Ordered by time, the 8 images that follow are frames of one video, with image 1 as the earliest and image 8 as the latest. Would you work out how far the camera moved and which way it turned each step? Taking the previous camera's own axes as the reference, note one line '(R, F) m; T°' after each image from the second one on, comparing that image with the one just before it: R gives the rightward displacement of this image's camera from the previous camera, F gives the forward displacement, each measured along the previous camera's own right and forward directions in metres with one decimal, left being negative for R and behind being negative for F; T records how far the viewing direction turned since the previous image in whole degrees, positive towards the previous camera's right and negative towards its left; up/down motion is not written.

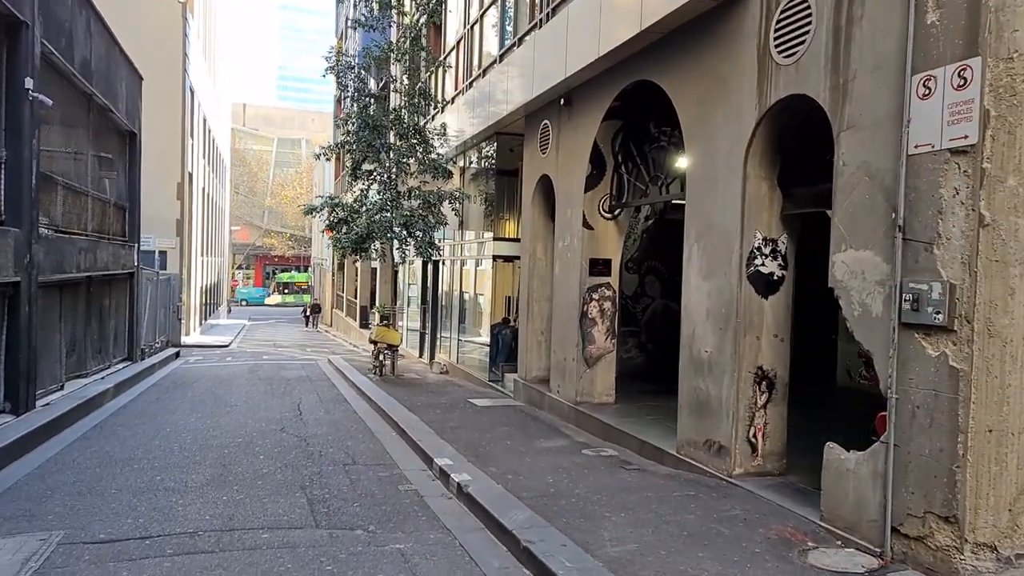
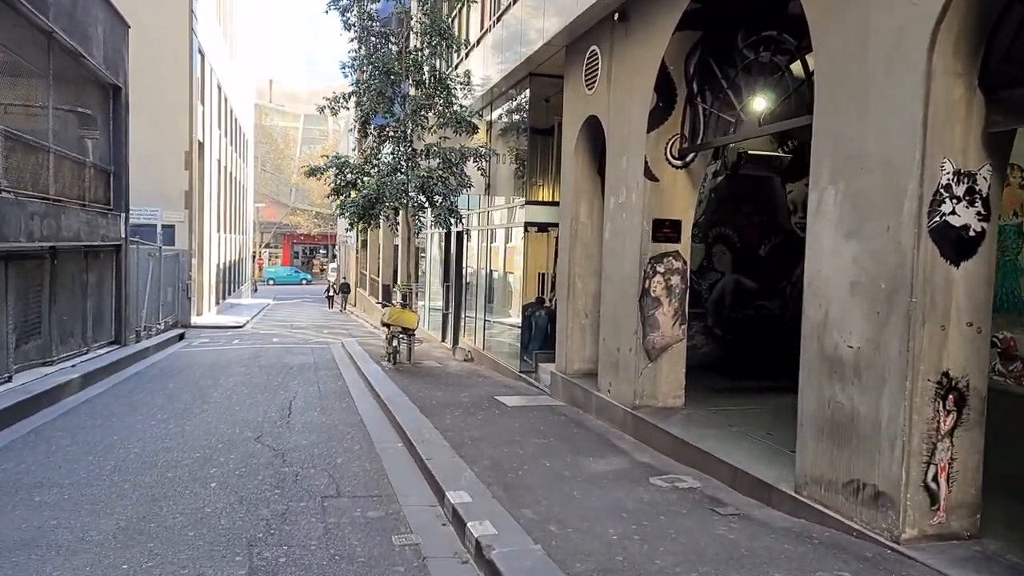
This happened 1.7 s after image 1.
(-0.1, +2.7) m; -2°
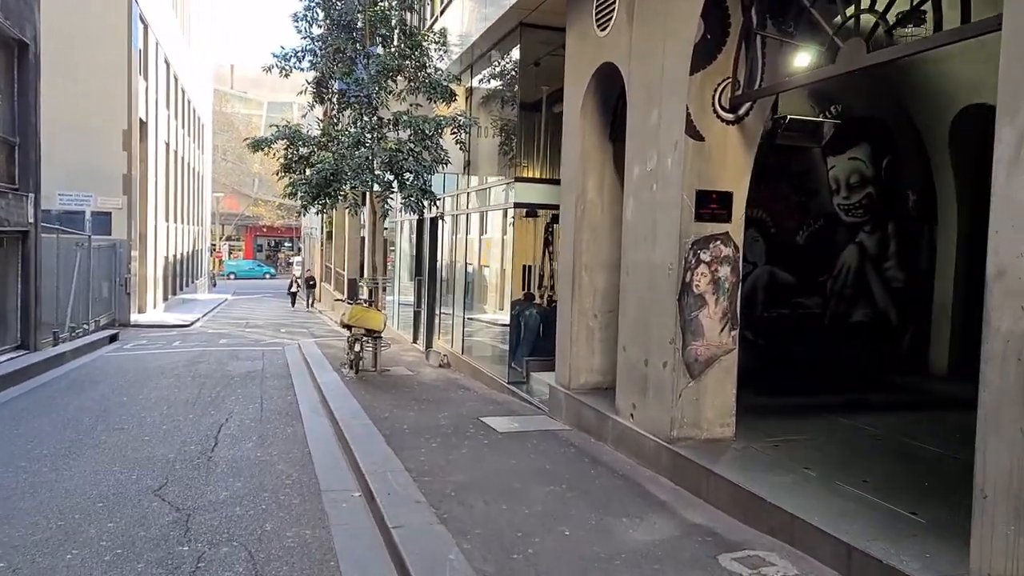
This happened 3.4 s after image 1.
(-0.3, +2.3) m; +2°
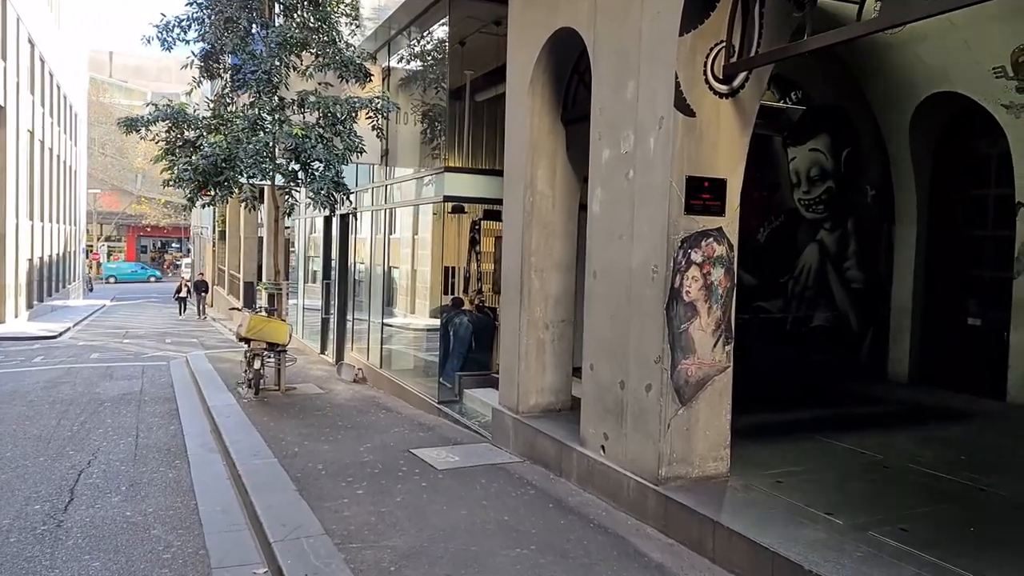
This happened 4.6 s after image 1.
(-0.4, +1.4) m; +8°
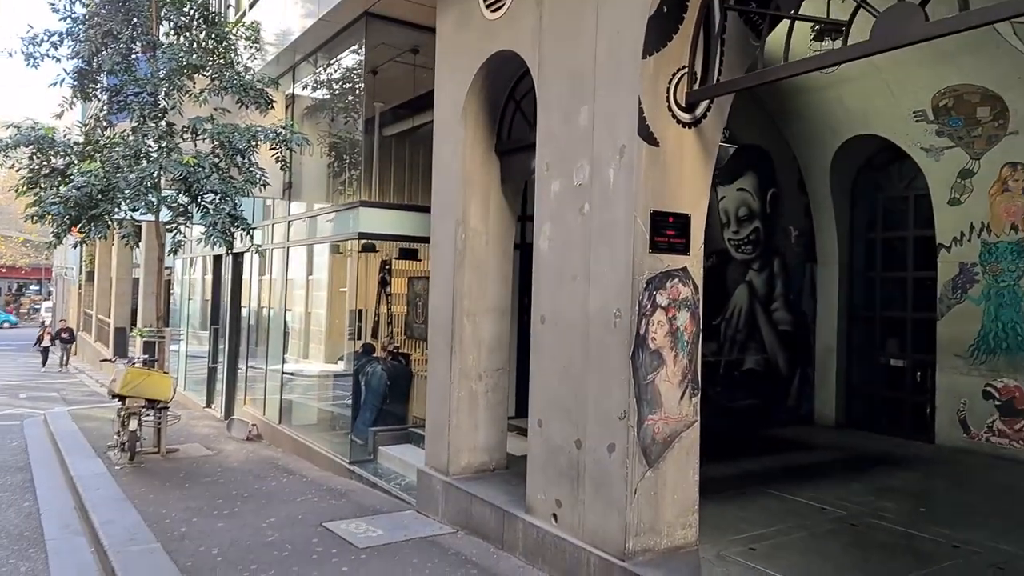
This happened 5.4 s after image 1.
(-0.4, +0.8) m; +8°
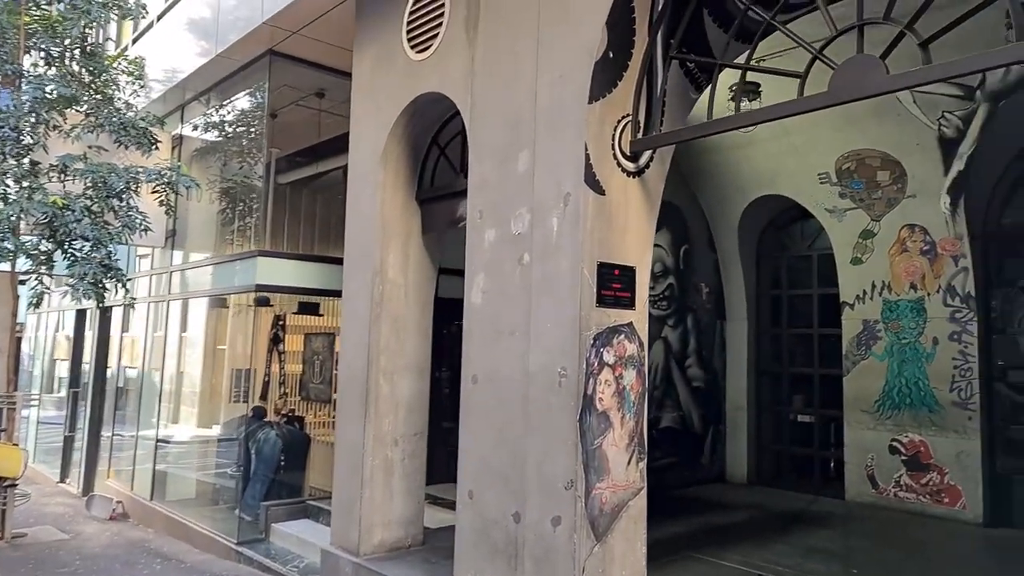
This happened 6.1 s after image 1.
(-0.3, +0.5) m; +9°
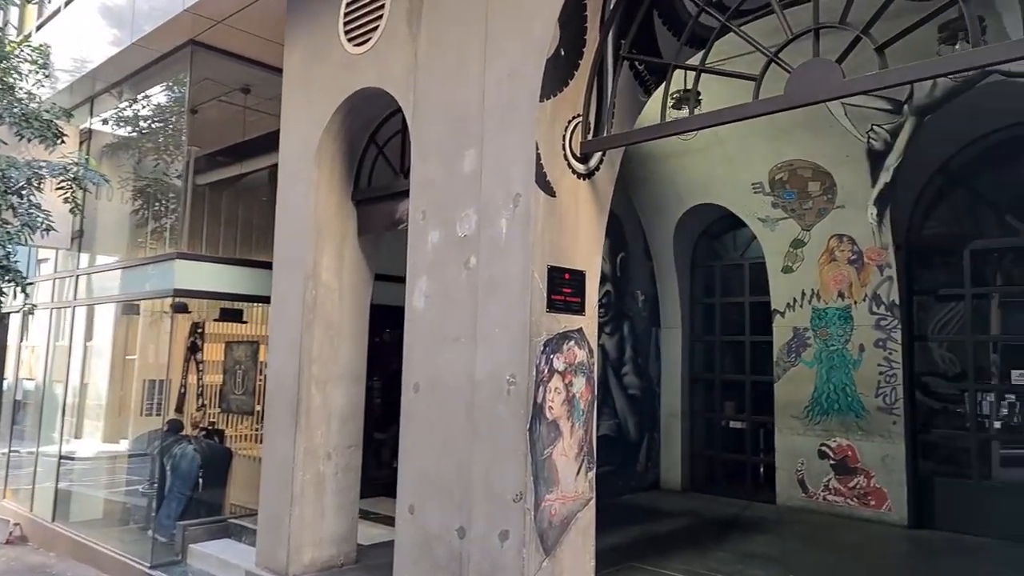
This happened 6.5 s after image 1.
(-0.1, +0.2) m; +6°
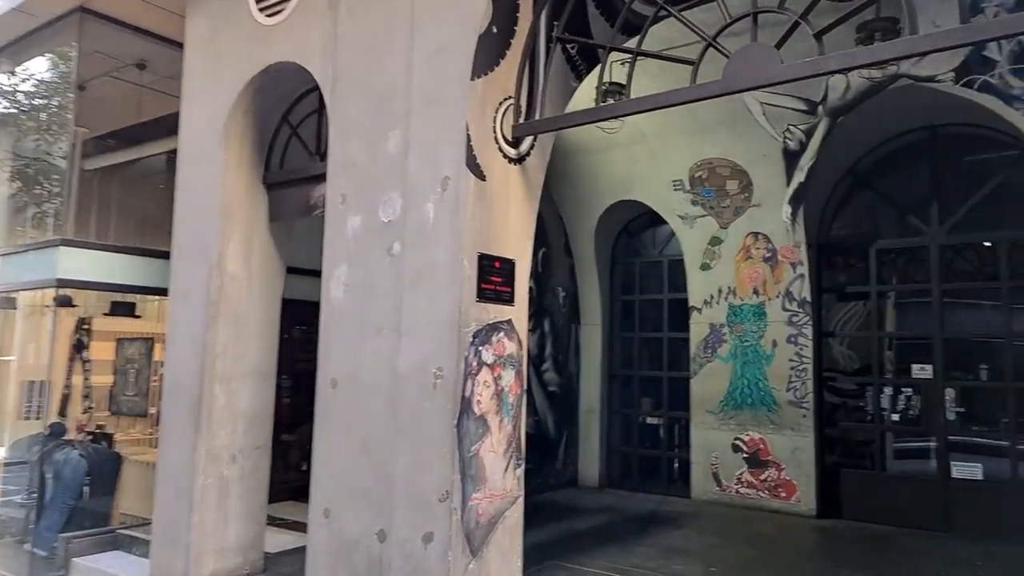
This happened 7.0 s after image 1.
(-0.1, +0.2) m; +7°
